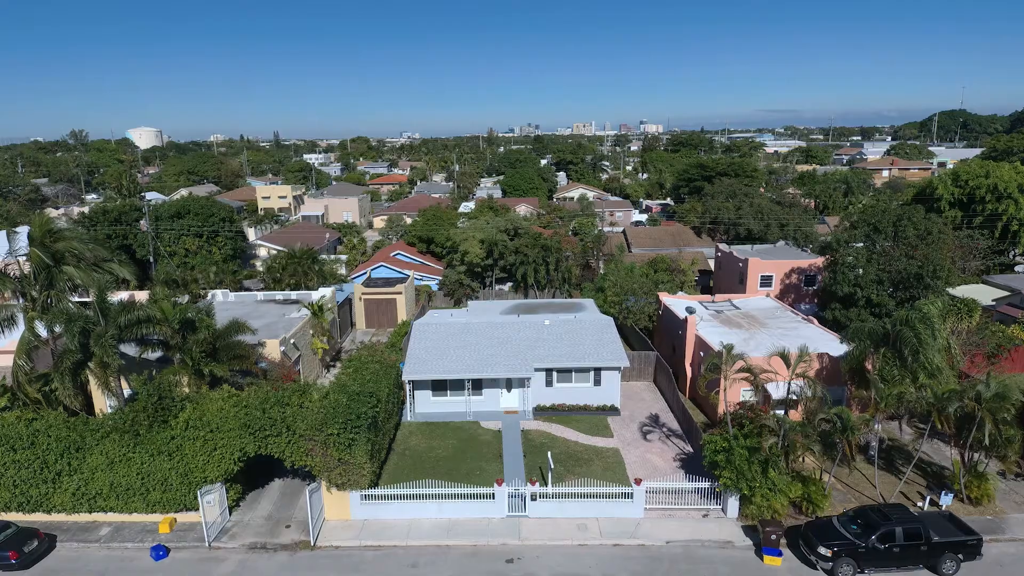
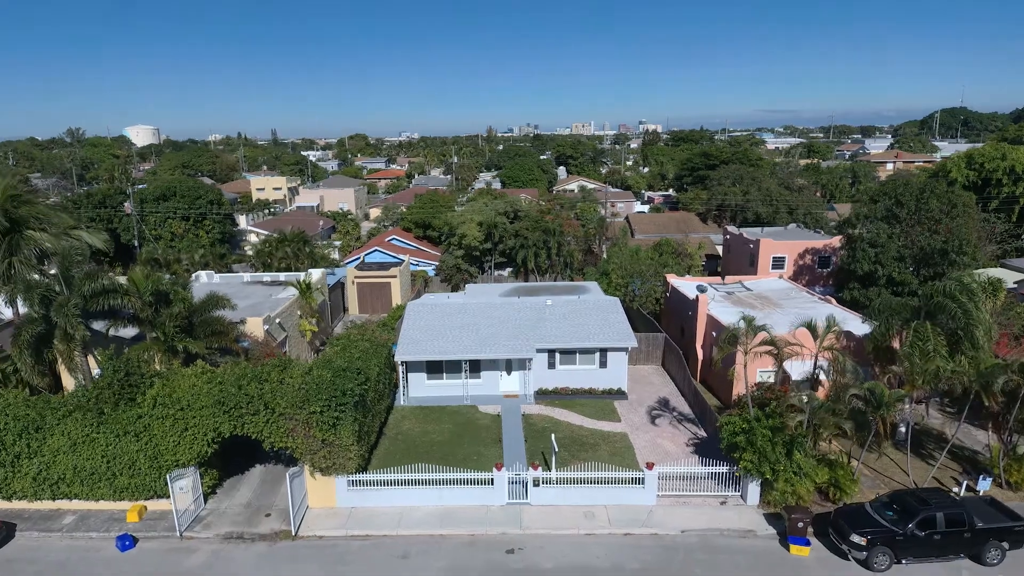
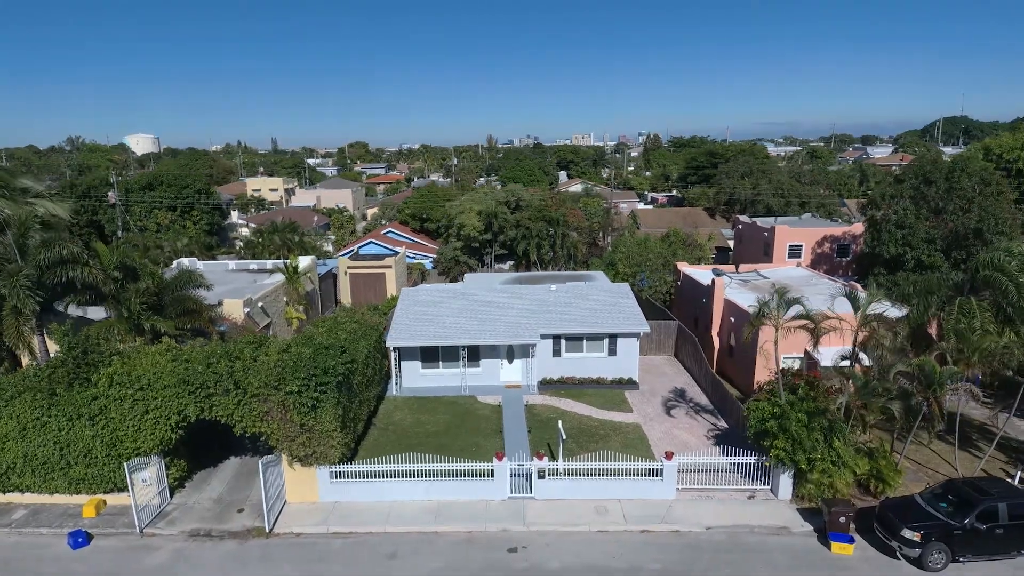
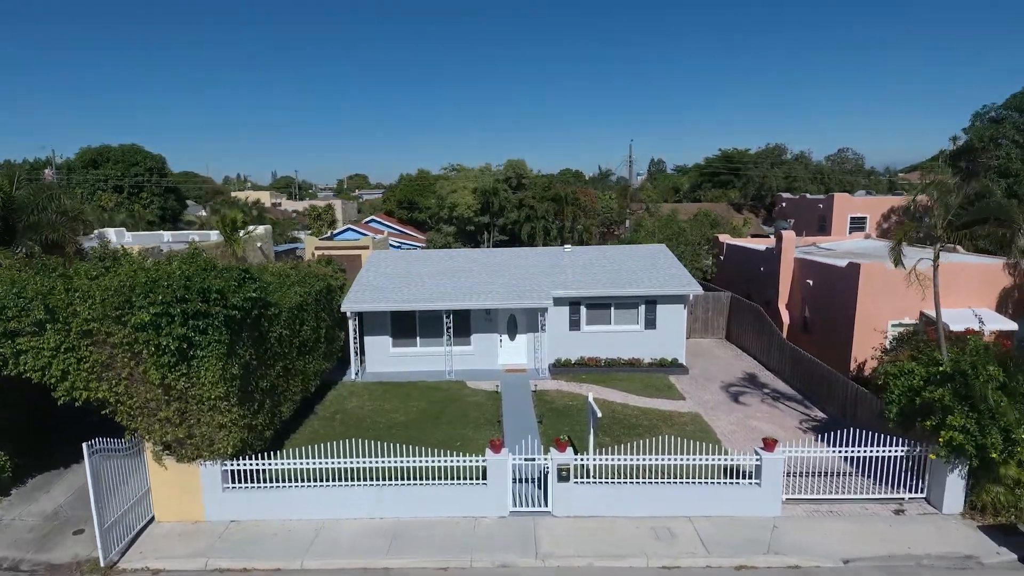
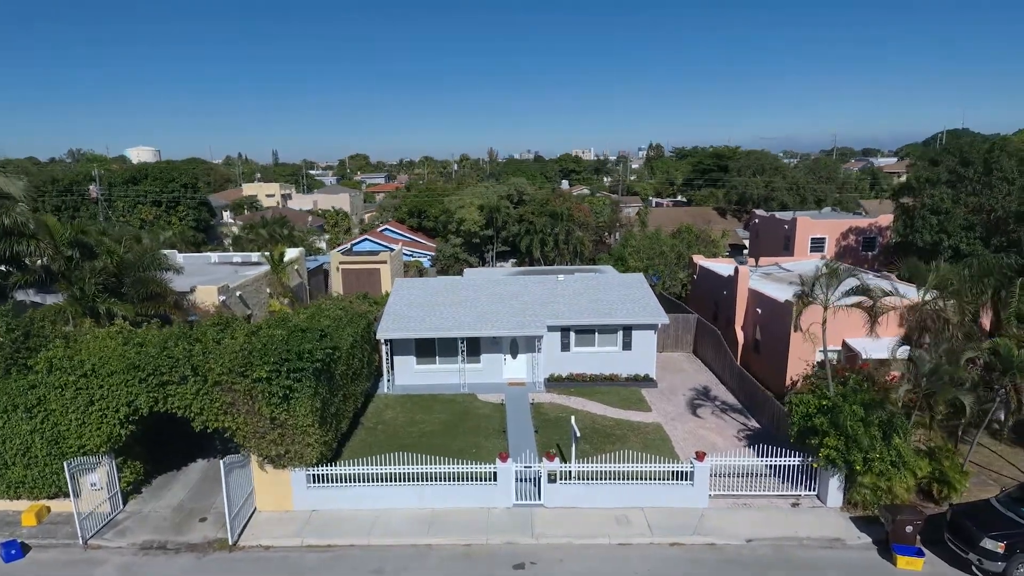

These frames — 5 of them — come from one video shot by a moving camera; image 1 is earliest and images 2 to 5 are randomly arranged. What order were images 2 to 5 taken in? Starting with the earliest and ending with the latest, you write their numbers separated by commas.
2, 3, 5, 4
